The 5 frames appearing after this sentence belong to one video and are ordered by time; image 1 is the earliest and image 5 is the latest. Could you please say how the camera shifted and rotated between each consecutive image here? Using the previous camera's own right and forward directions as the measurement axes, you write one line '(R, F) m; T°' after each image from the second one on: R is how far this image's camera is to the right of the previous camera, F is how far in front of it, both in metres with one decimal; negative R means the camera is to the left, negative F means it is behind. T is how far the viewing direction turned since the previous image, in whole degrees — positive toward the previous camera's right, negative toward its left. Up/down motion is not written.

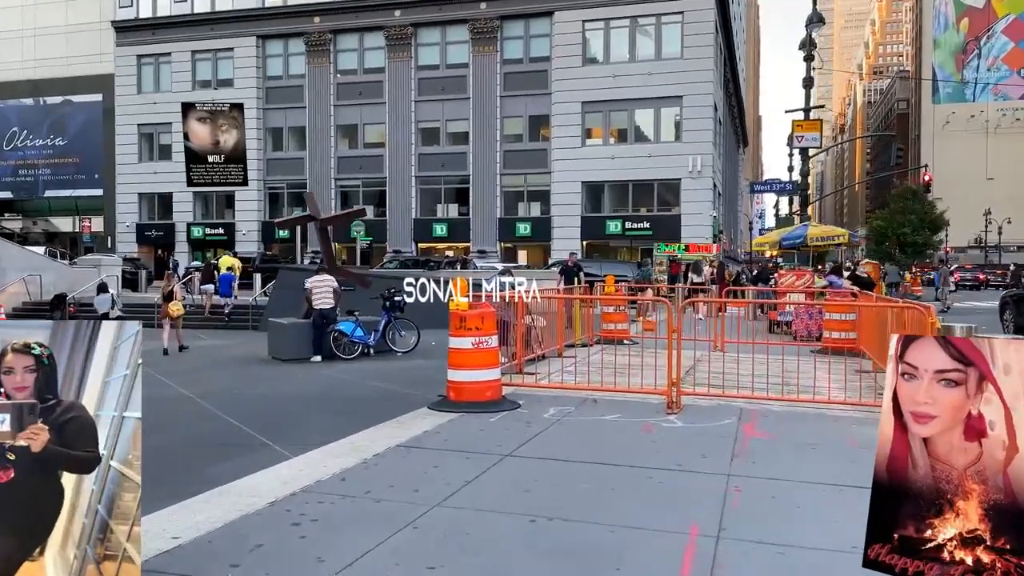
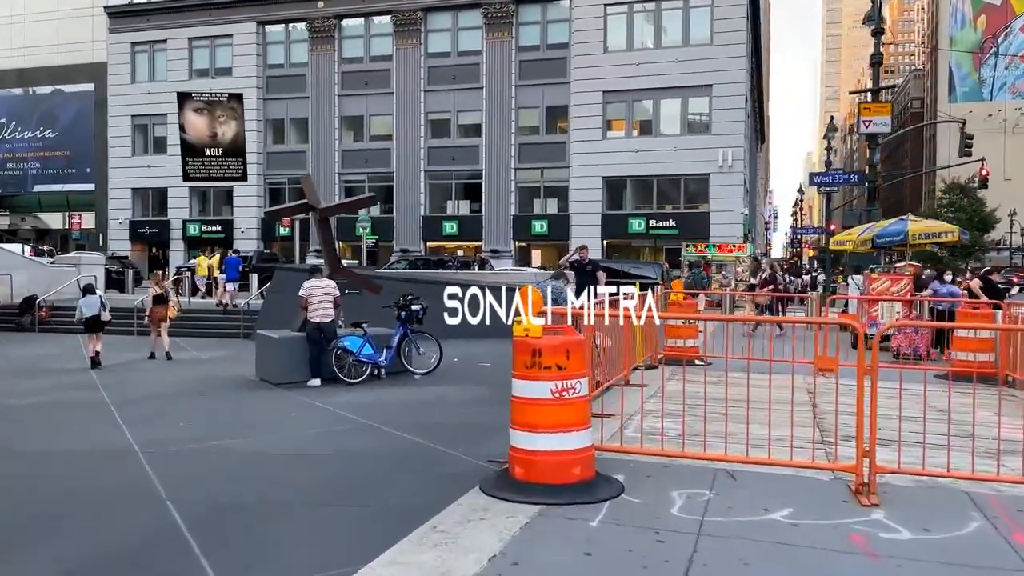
(-0.6, +2.8) m; 0°
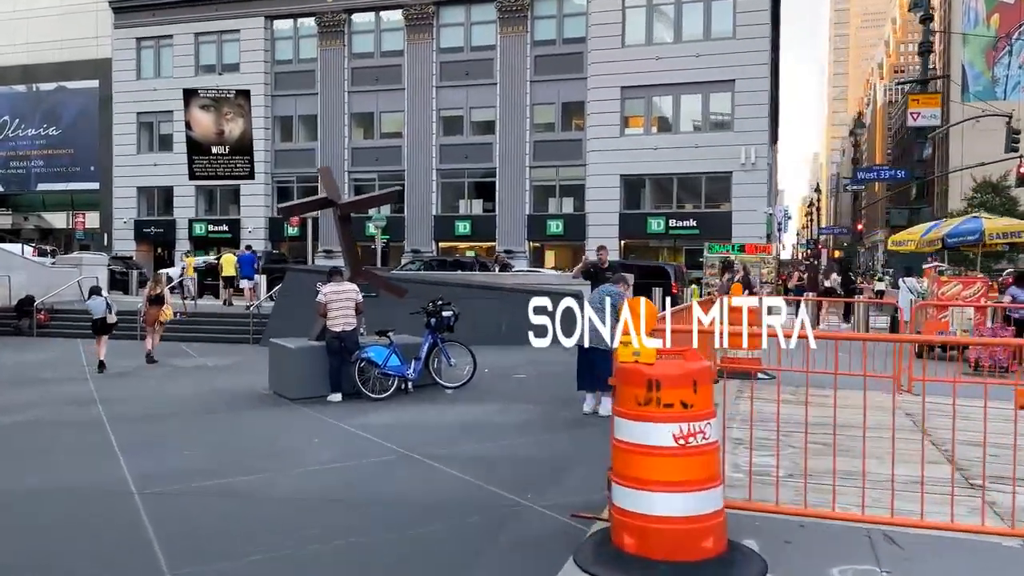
(-0.5, +1.2) m; 0°
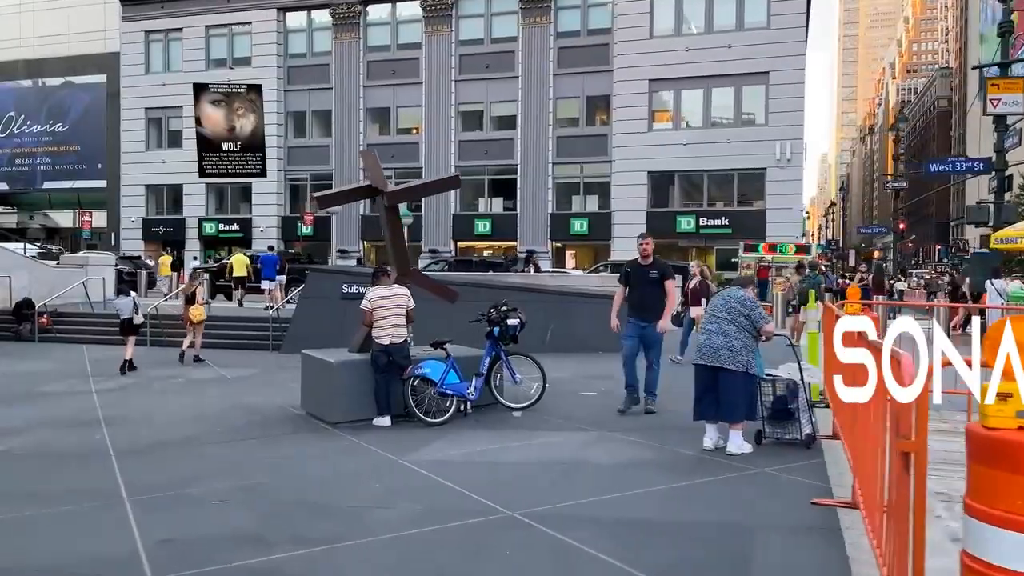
(-0.8, +1.6) m; 0°
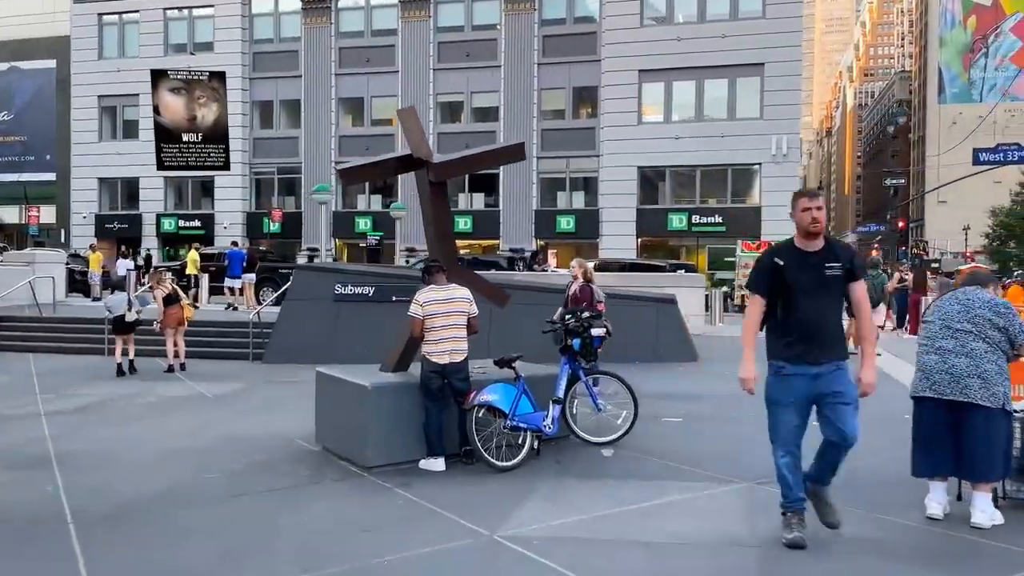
(-1.1, +2.1) m; +3°
